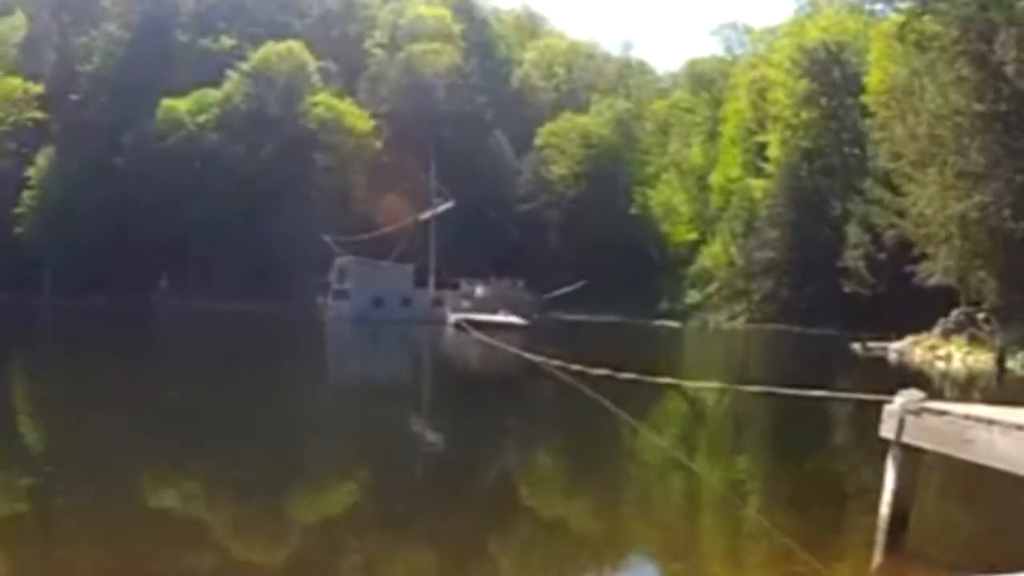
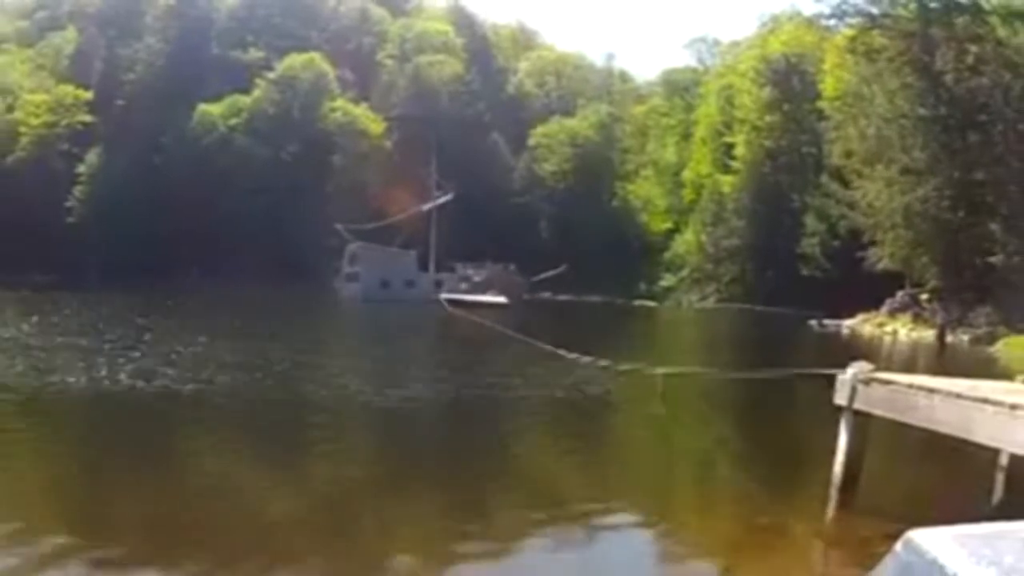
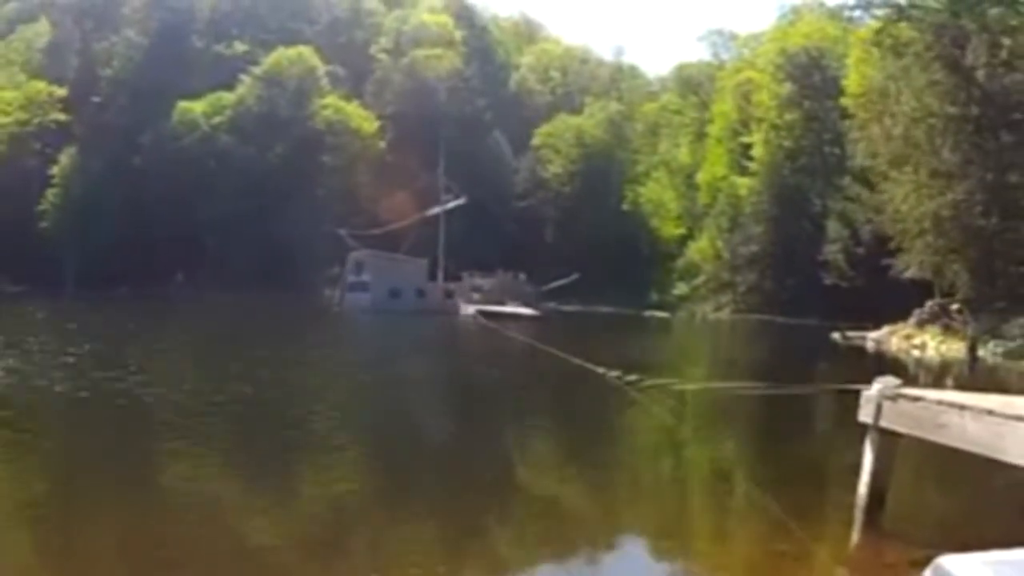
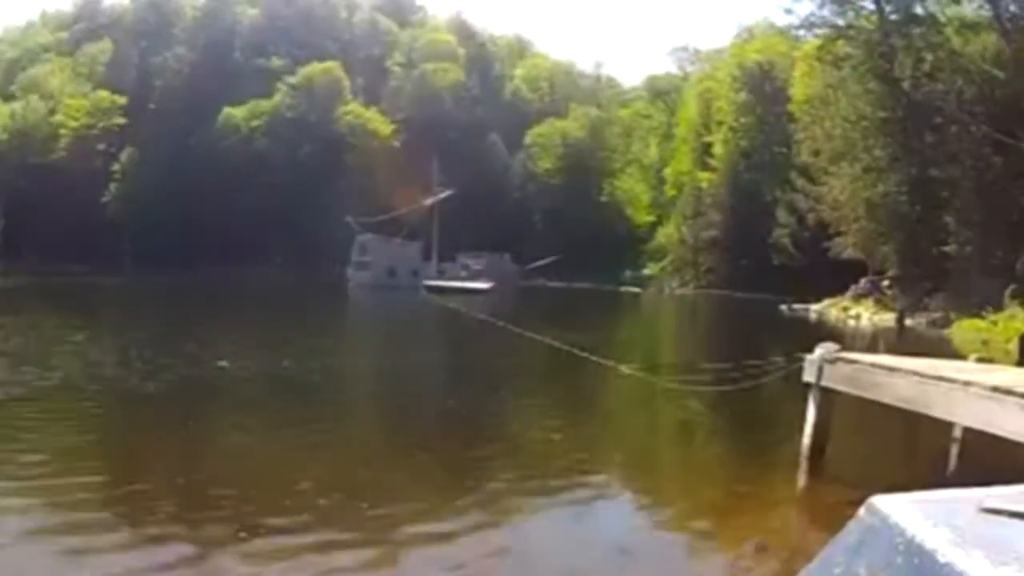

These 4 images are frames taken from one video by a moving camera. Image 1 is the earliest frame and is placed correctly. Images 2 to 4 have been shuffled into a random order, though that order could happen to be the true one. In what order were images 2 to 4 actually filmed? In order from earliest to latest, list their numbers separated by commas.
3, 2, 4
